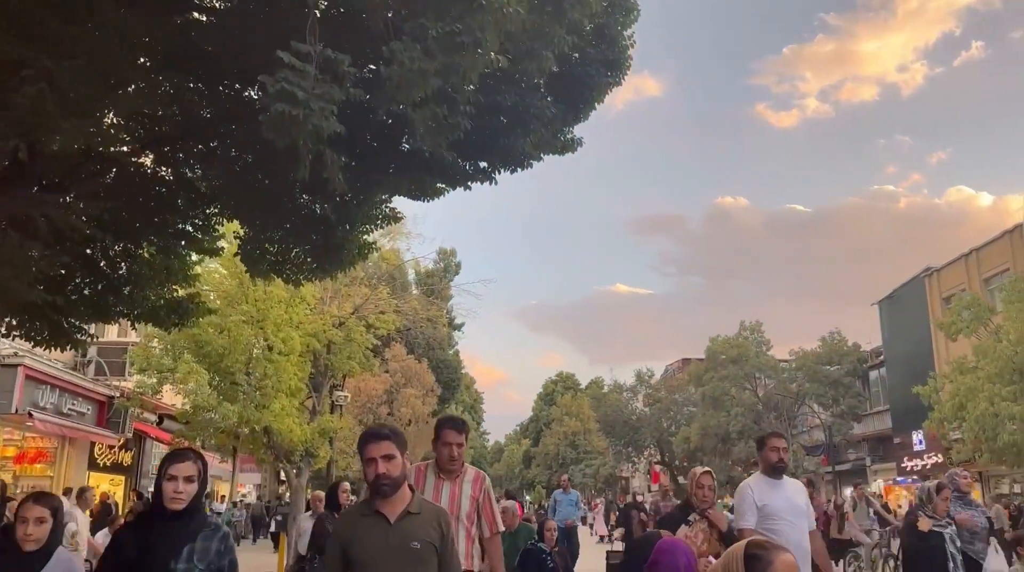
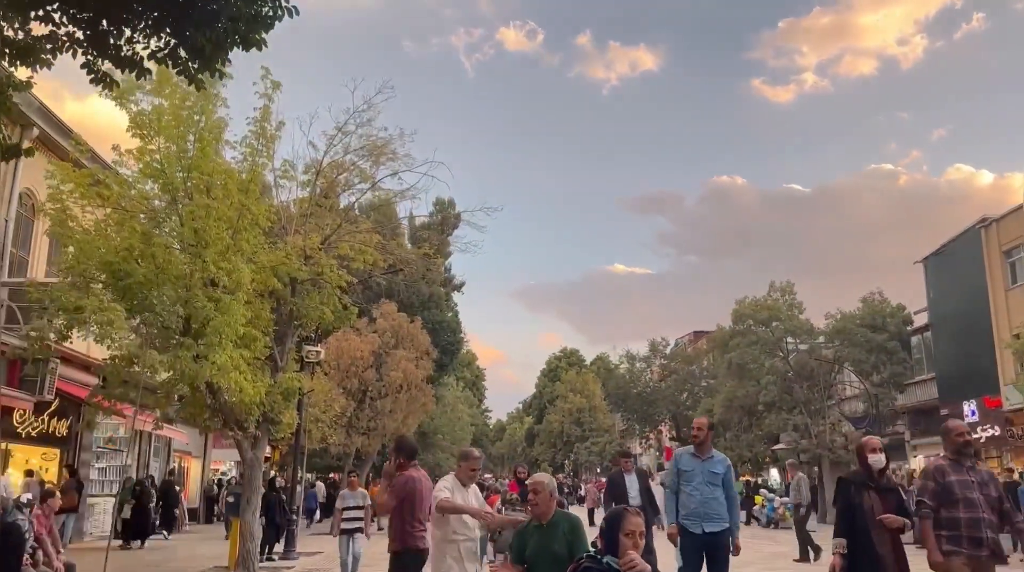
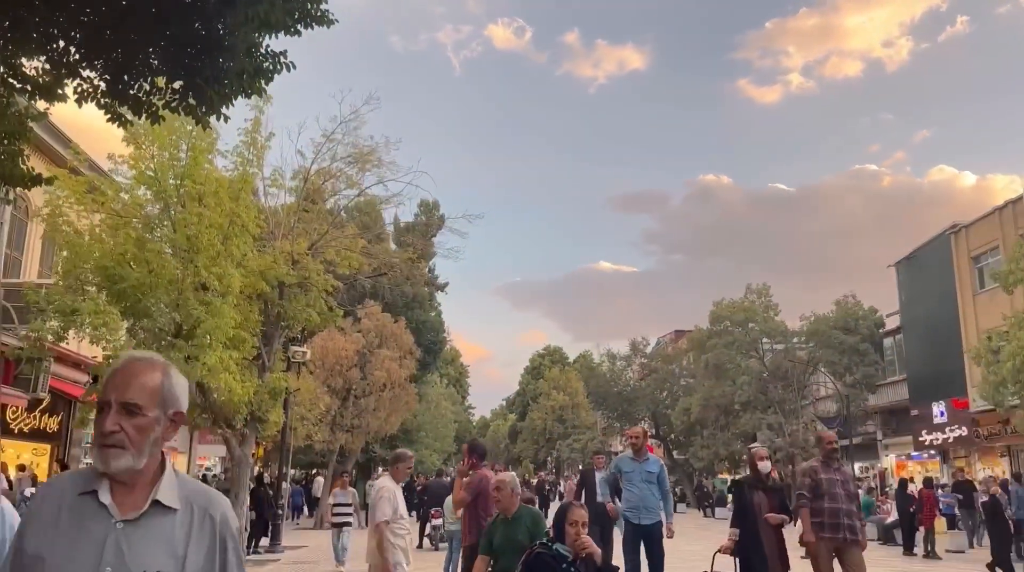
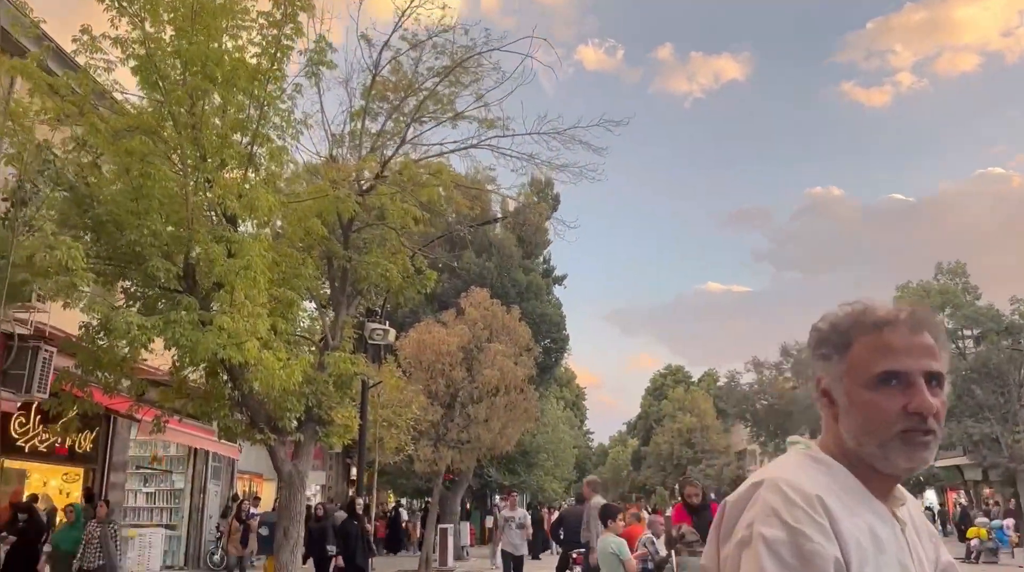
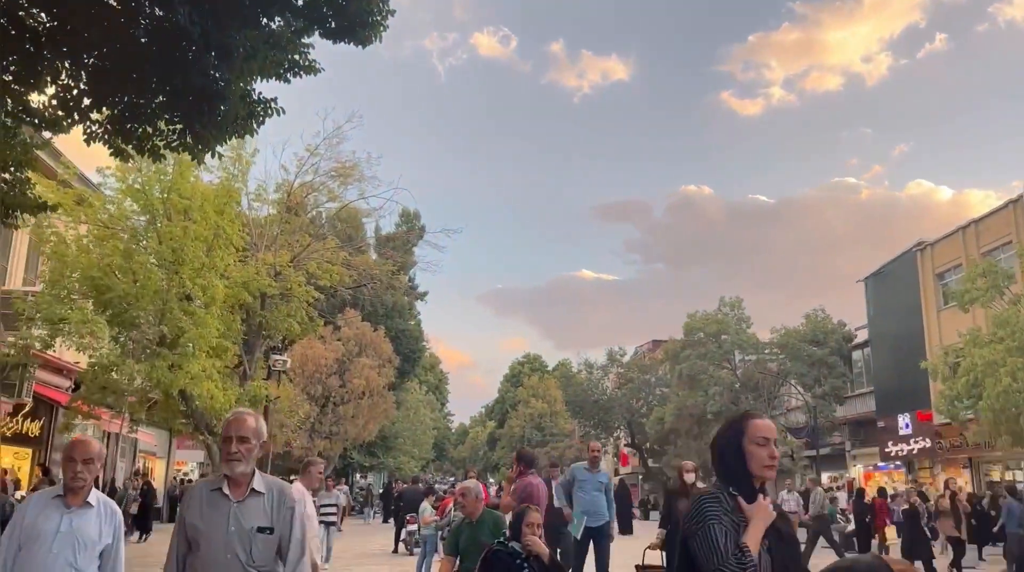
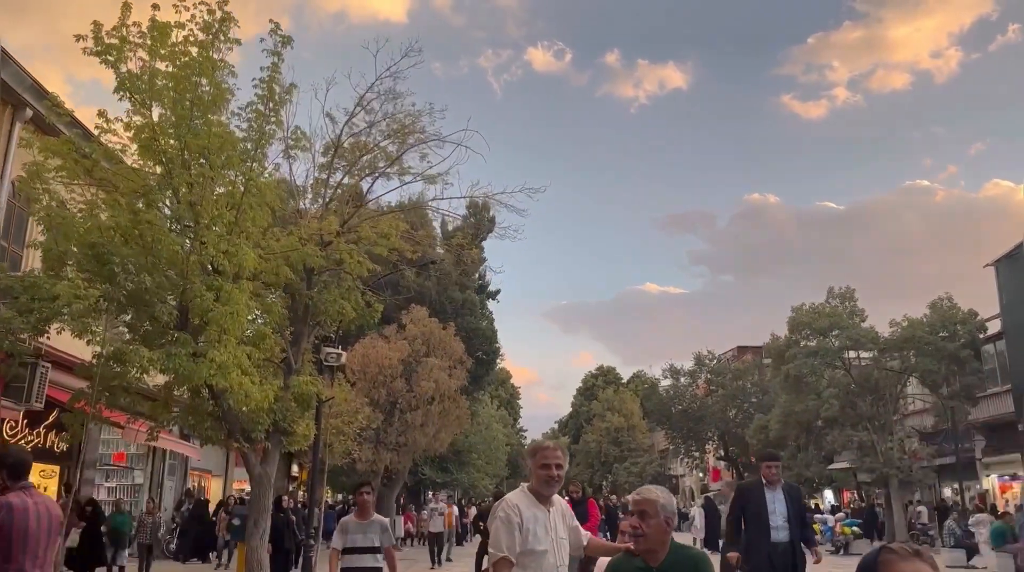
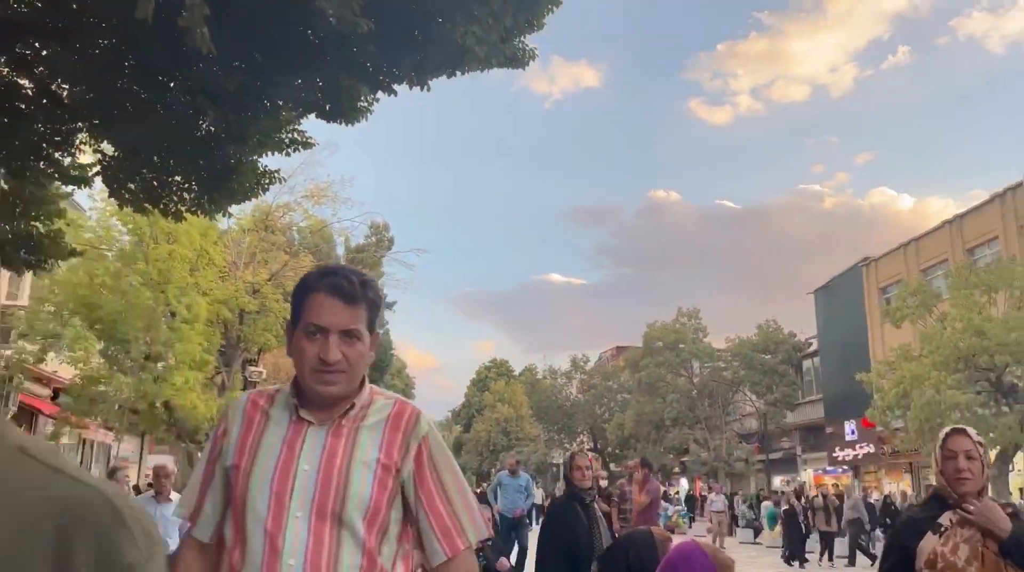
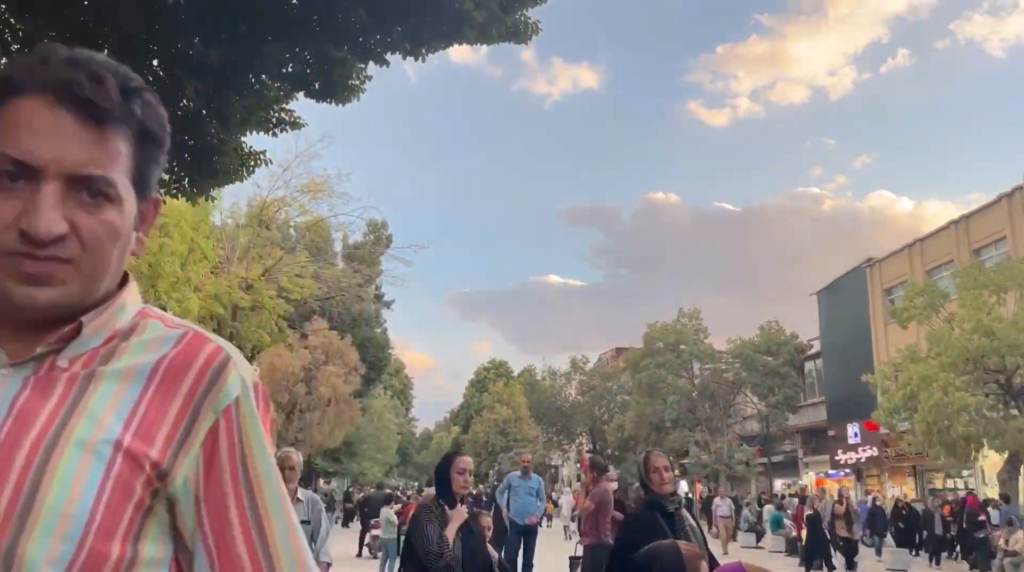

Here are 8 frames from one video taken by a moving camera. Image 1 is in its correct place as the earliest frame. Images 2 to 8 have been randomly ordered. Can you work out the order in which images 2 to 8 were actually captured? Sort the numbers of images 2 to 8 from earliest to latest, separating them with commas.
7, 8, 5, 3, 2, 6, 4
